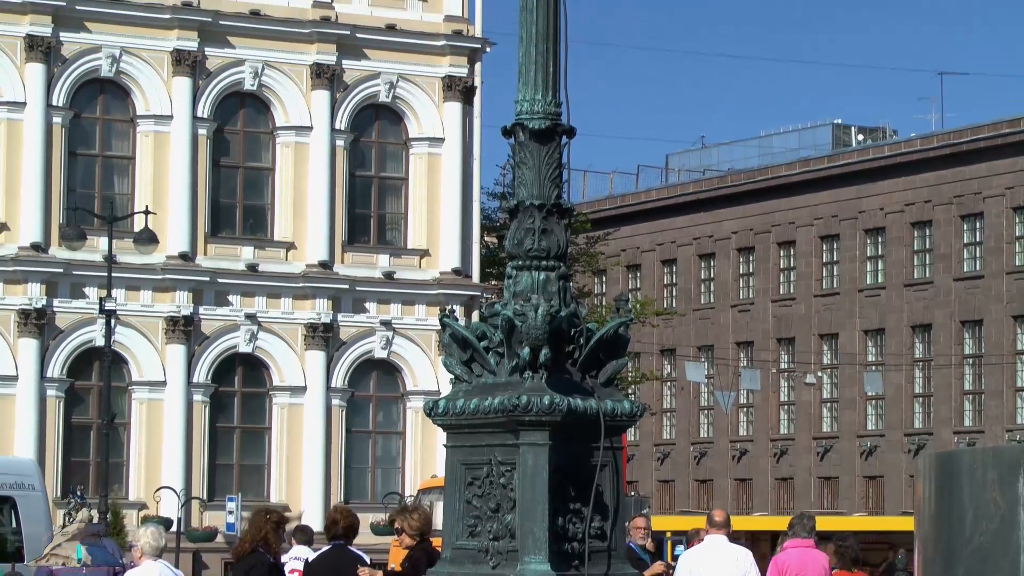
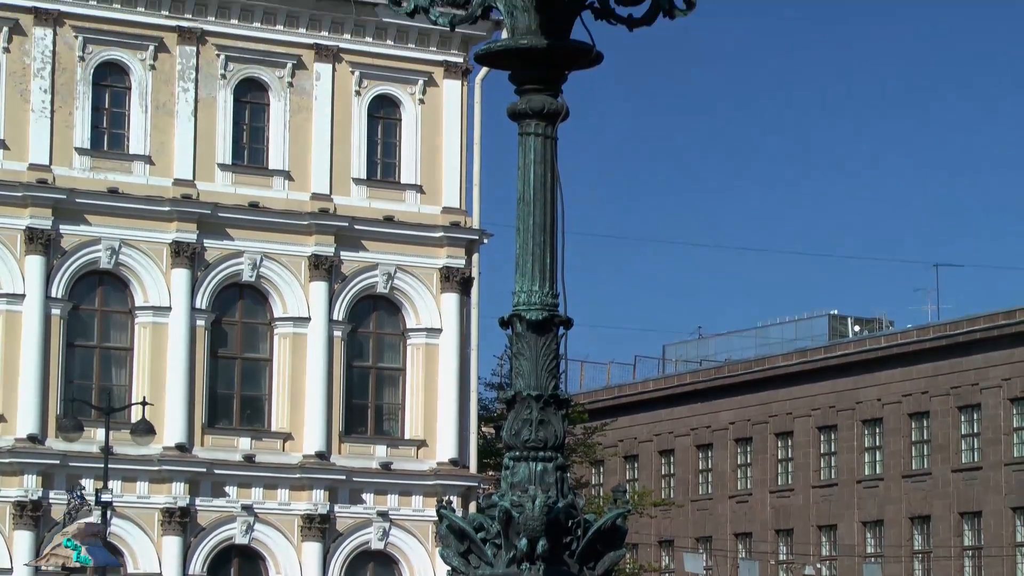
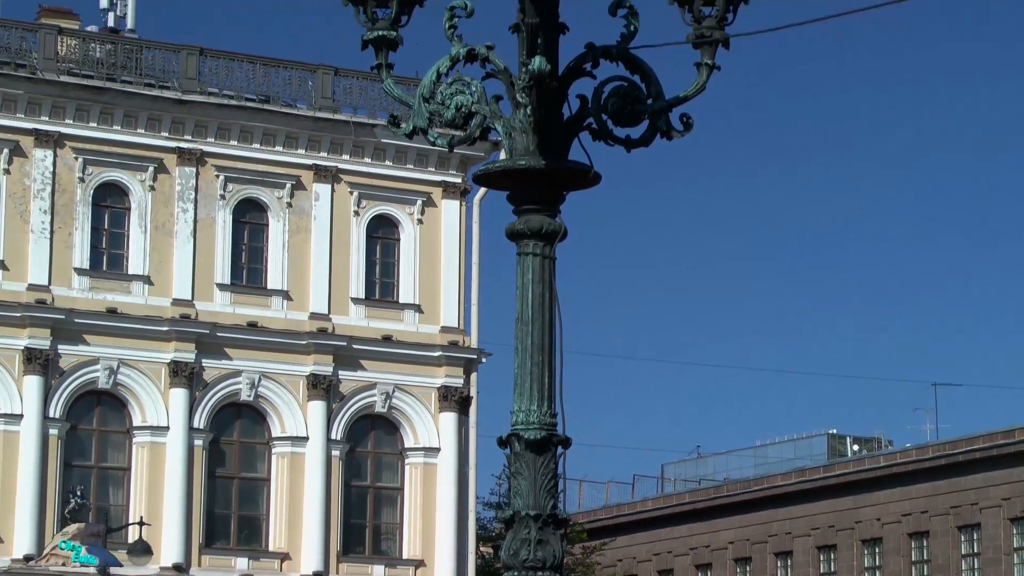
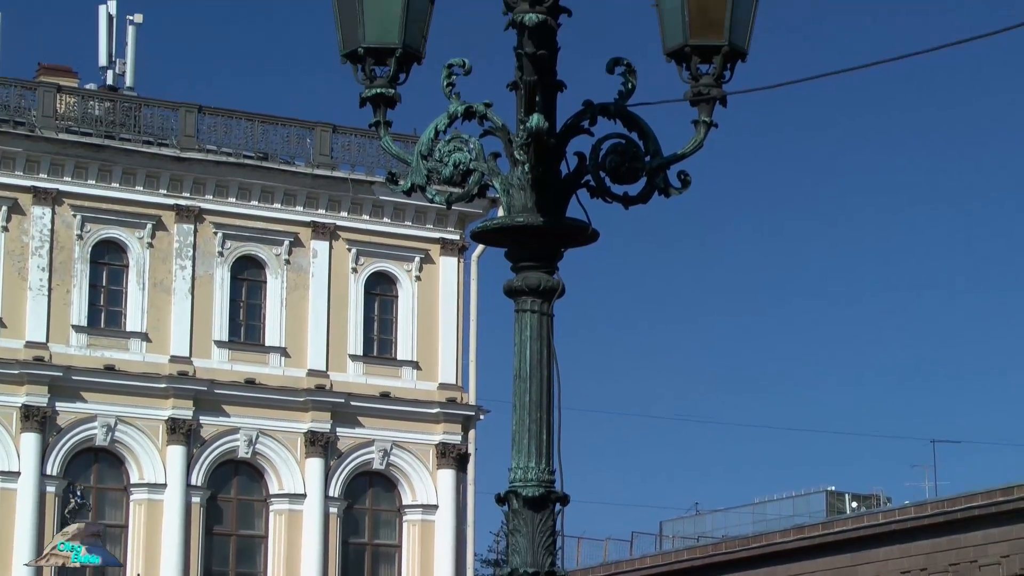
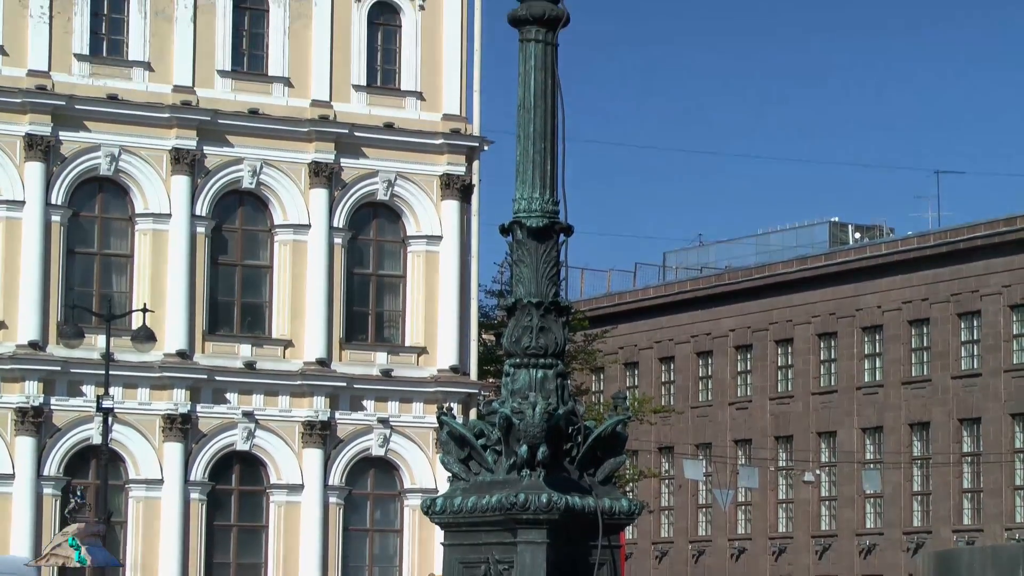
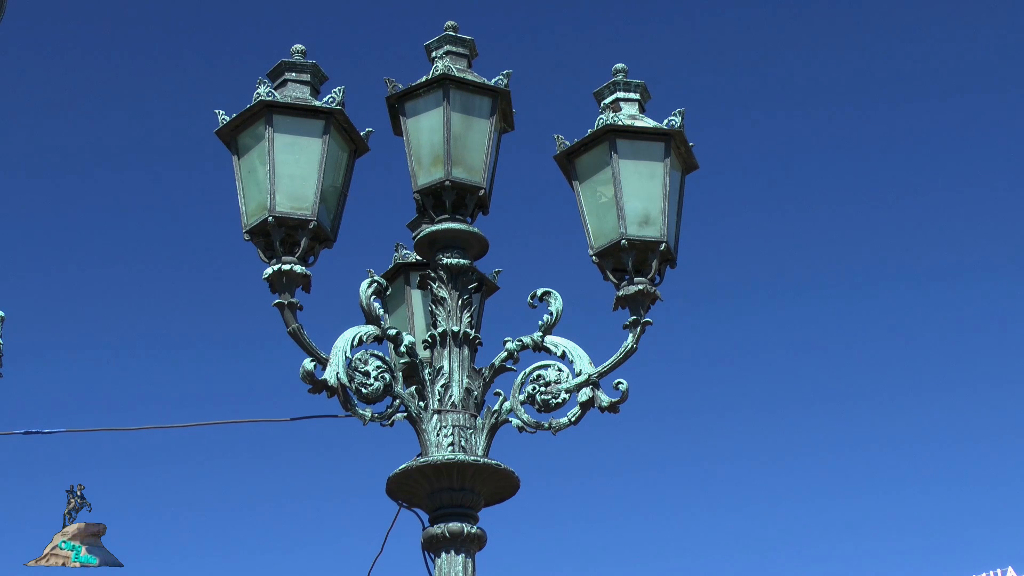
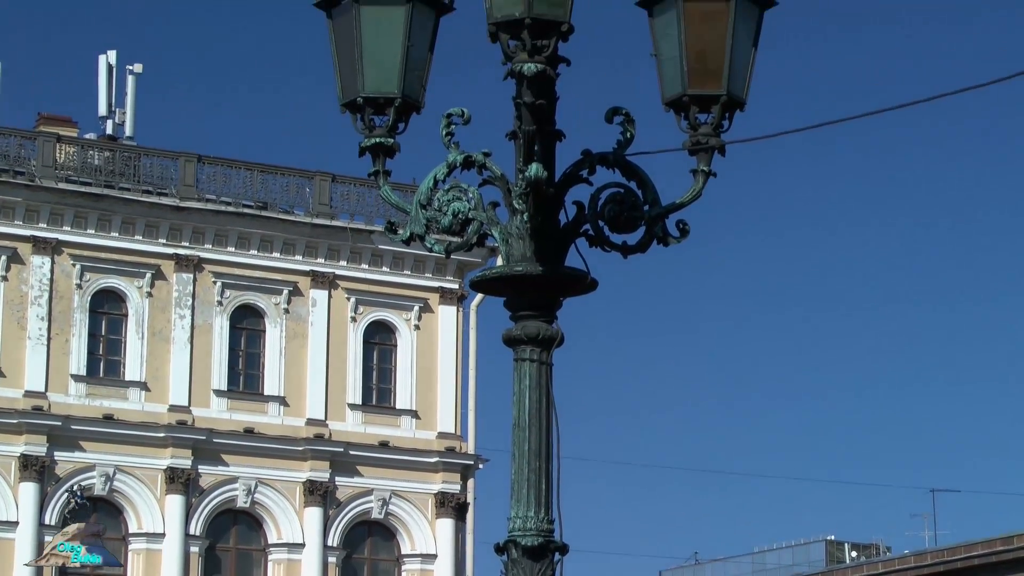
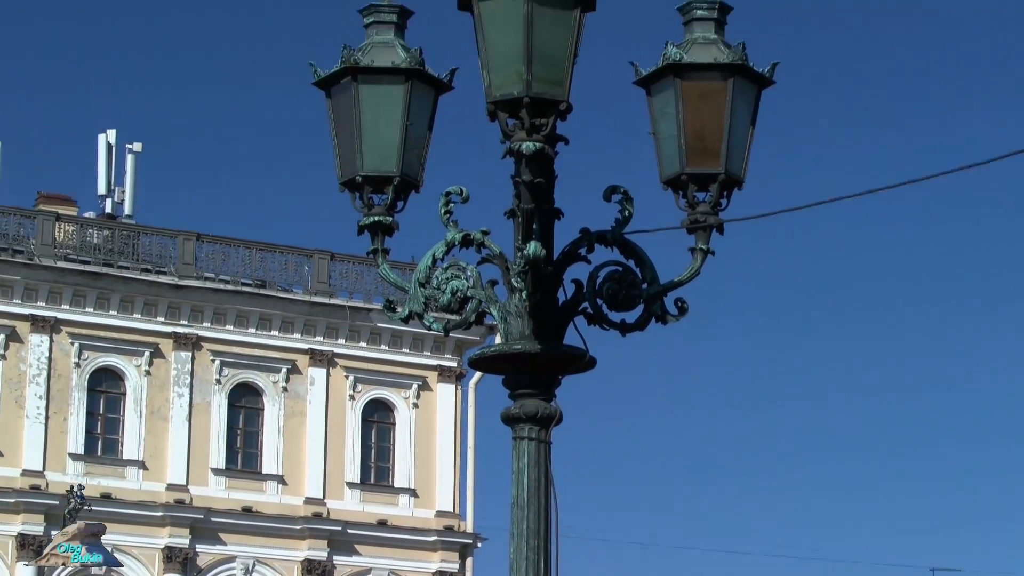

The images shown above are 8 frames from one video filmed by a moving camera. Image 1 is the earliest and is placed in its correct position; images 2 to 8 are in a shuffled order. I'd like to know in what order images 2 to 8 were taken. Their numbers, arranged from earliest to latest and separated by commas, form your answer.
5, 2, 3, 4, 7, 8, 6
